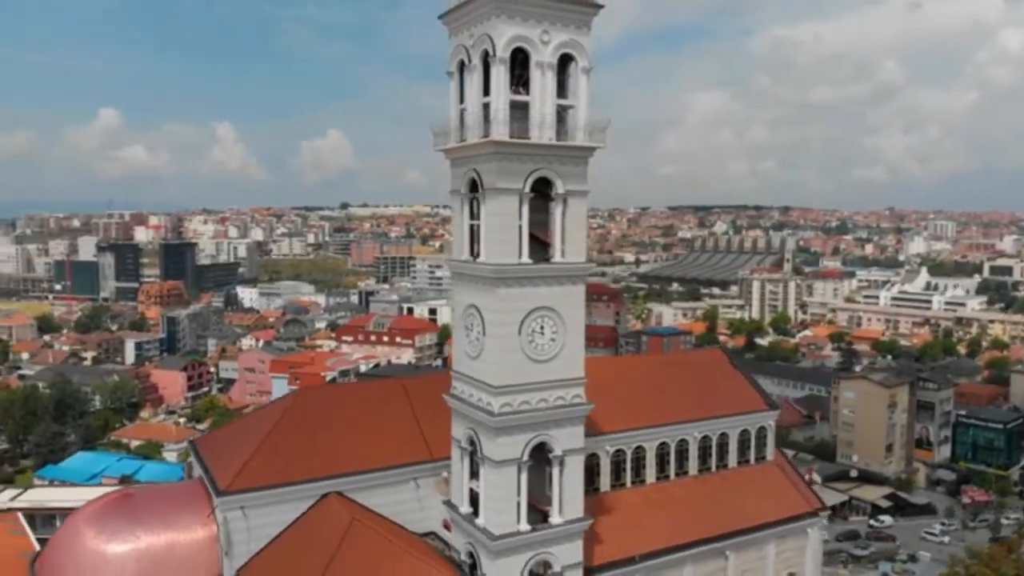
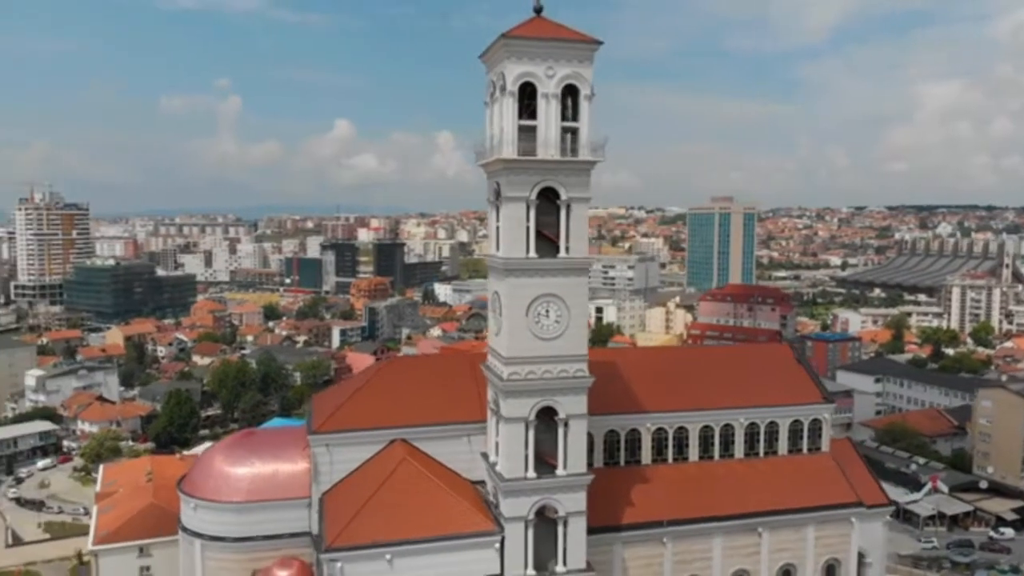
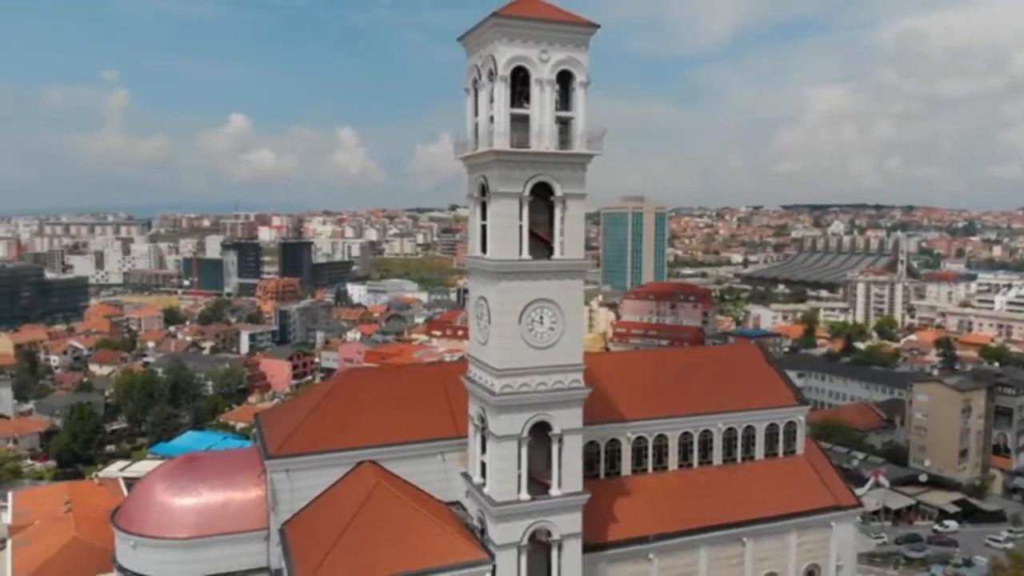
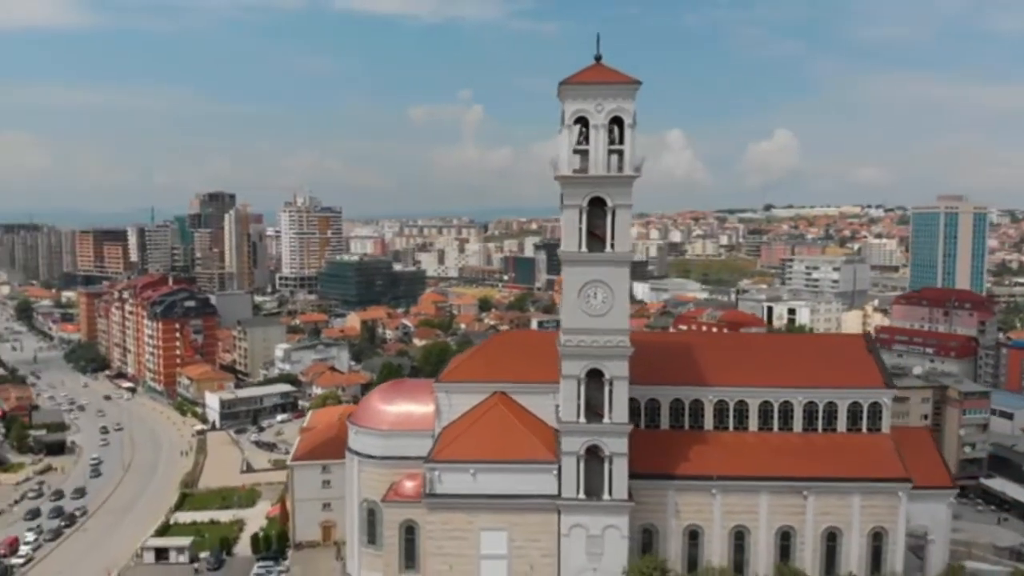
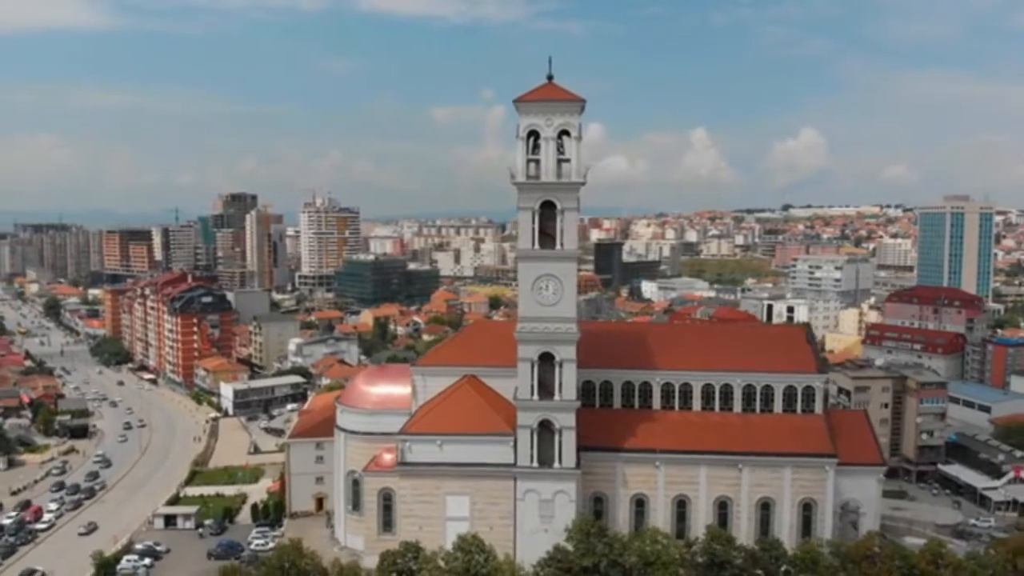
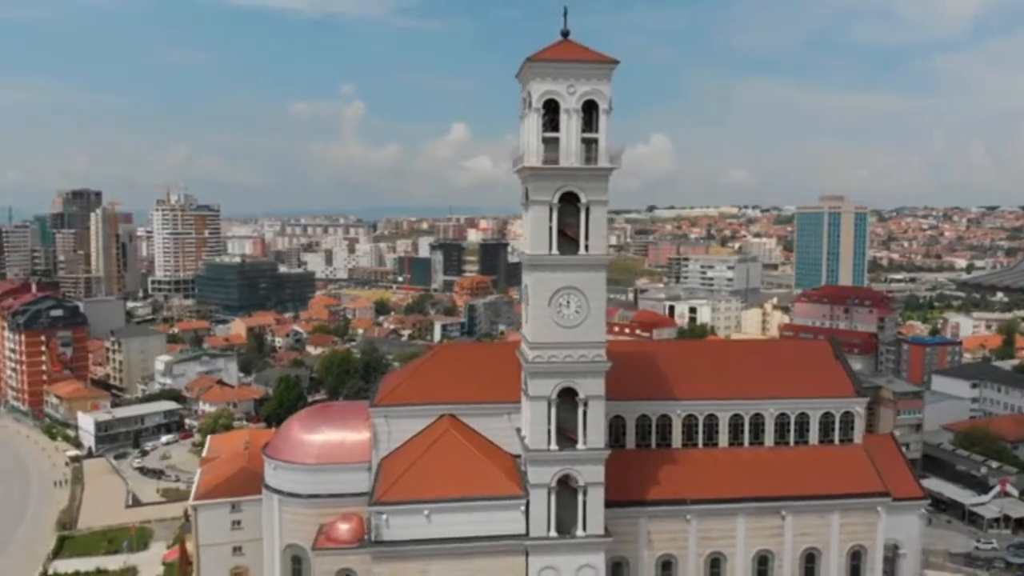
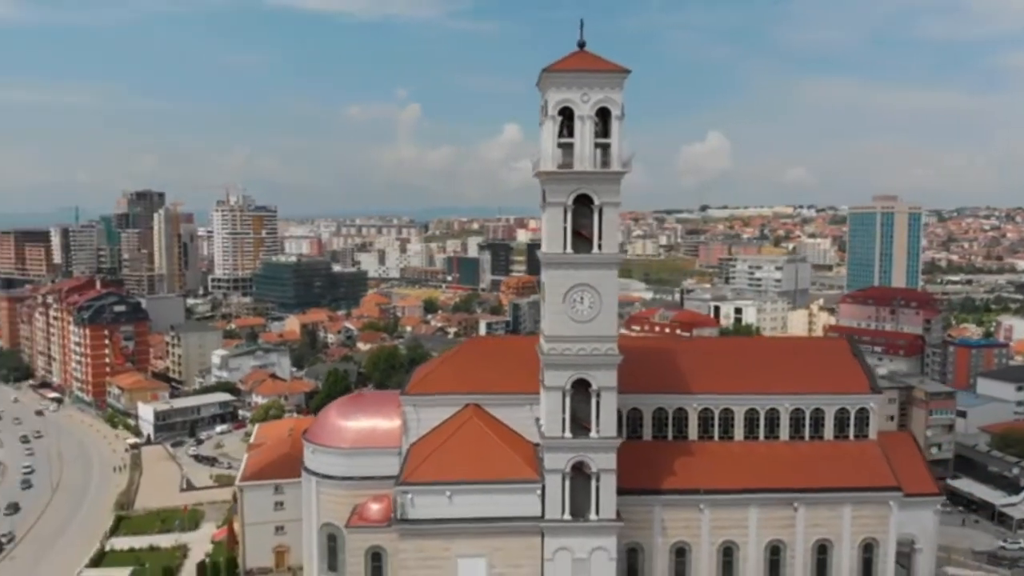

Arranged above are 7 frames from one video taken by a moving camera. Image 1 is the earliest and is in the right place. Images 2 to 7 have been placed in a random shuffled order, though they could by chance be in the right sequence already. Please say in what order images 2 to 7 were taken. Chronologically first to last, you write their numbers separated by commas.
3, 2, 6, 7, 4, 5
